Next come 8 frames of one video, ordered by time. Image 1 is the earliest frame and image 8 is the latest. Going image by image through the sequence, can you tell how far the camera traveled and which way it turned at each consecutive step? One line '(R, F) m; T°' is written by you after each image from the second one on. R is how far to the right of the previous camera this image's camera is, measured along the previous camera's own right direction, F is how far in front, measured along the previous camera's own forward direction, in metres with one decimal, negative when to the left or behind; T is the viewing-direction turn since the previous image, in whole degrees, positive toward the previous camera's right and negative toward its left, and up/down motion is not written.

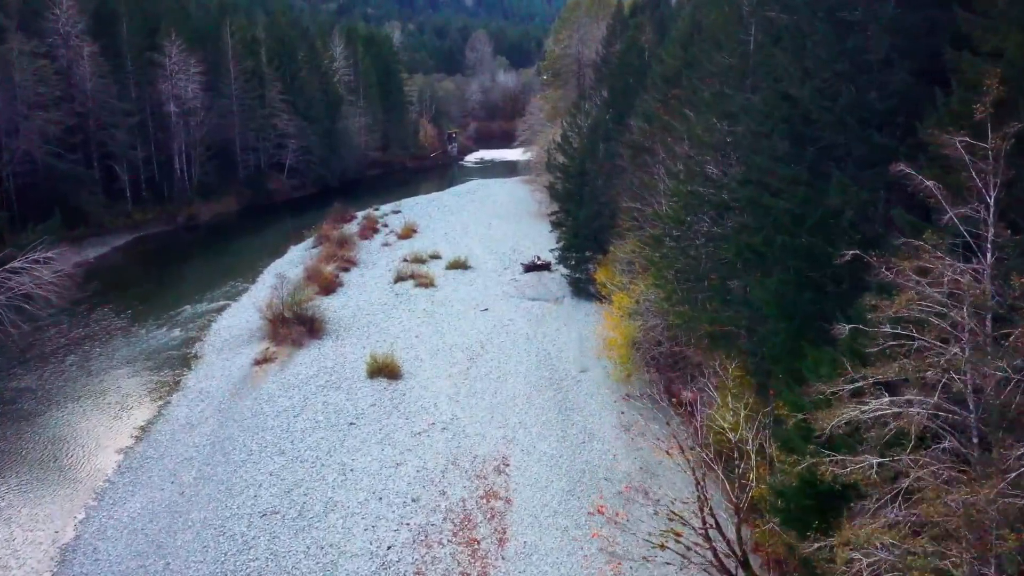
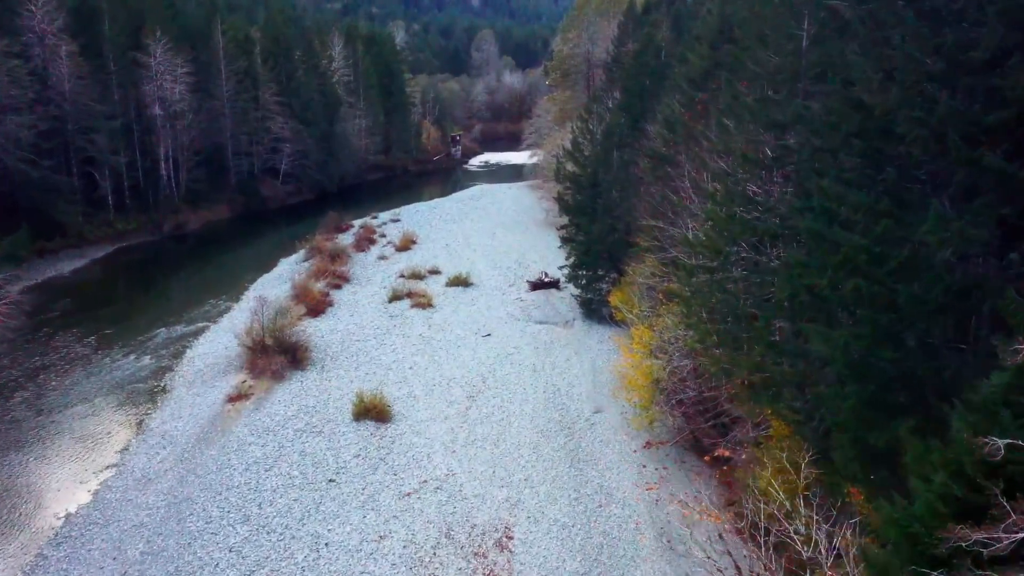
(0.0, +3.0) m; 0°
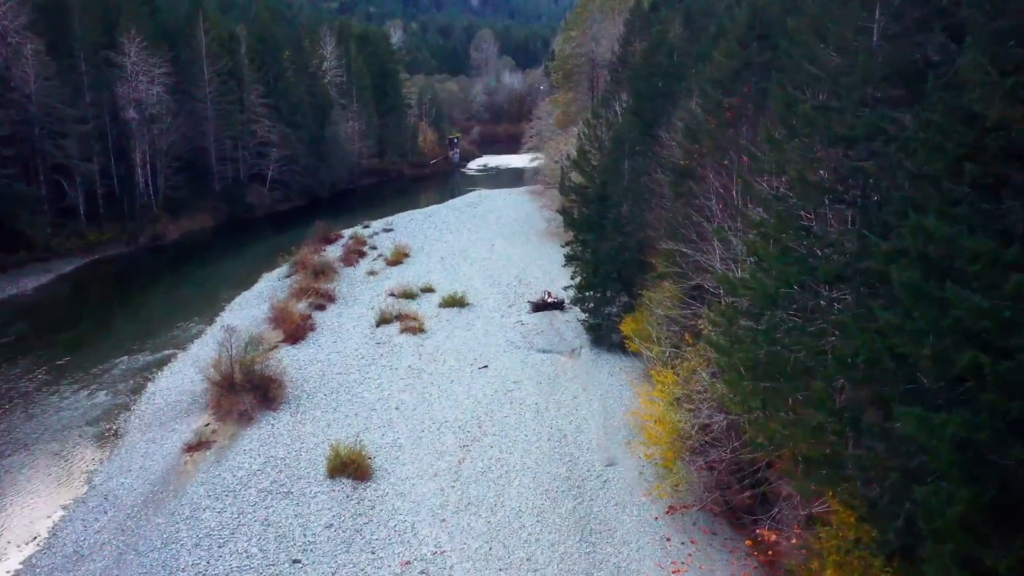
(0.0, +3.0) m; 0°
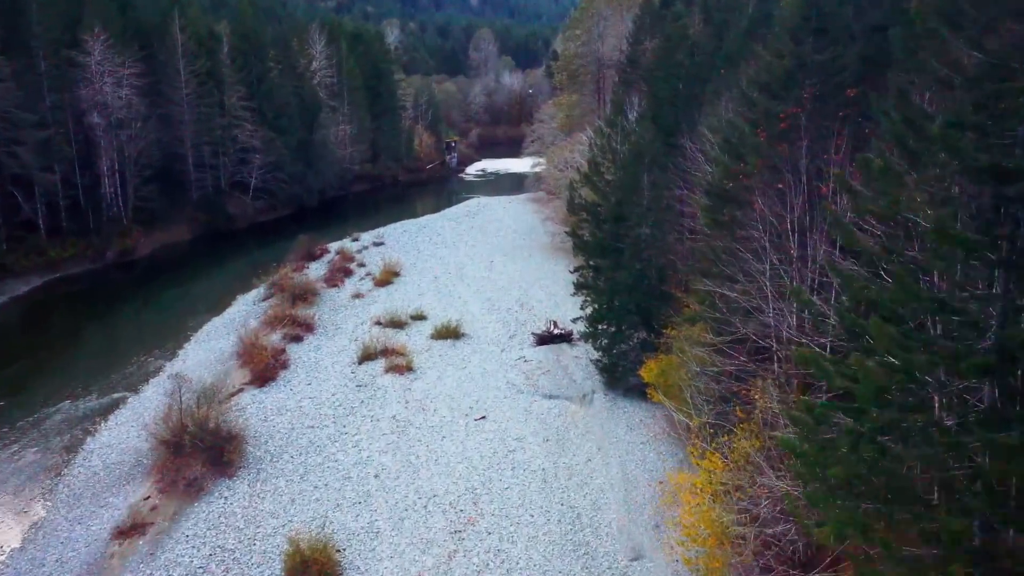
(-0.1, +3.7) m; 0°
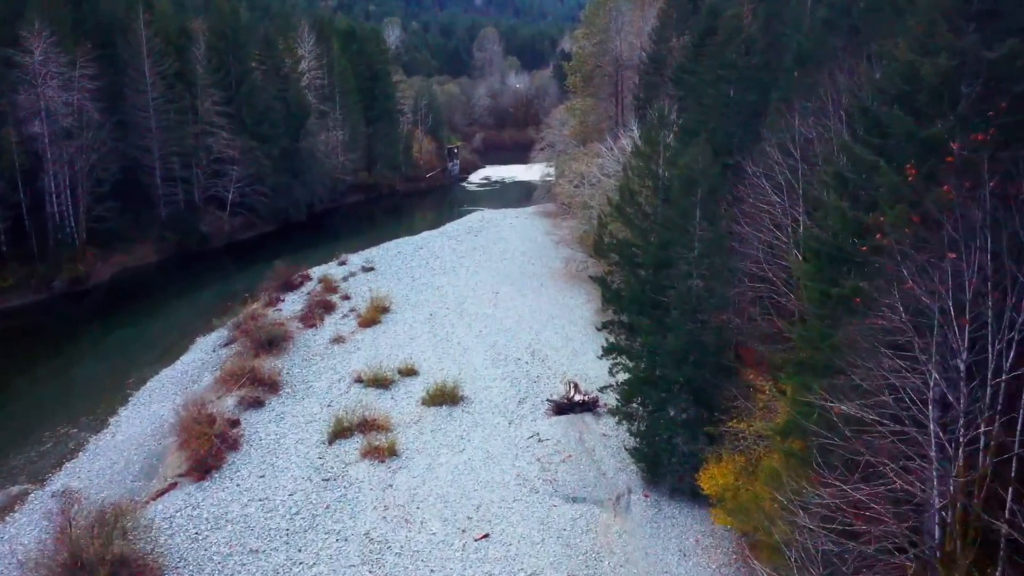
(-0.2, +5.5) m; 0°
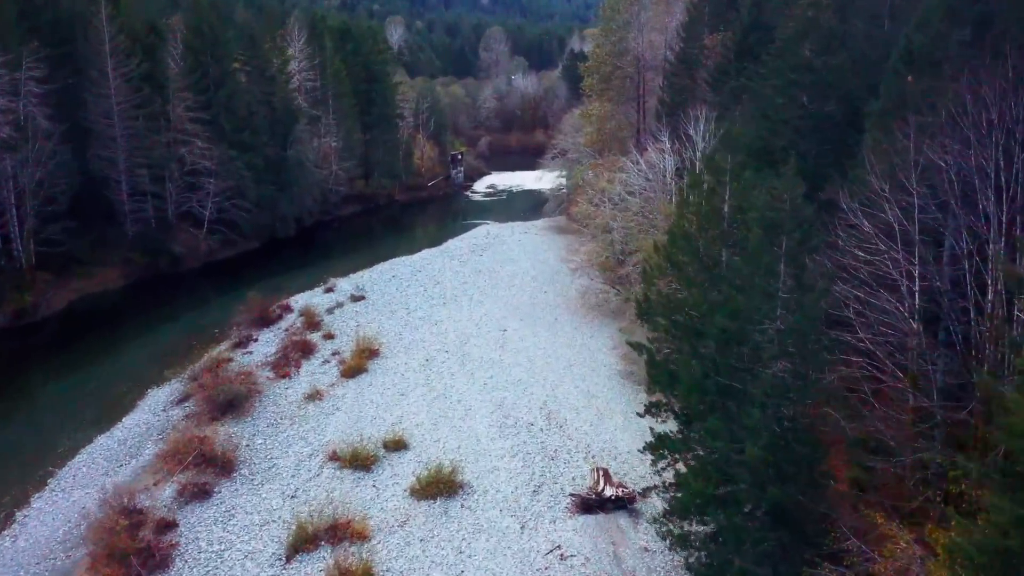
(-0.2, +4.9) m; 0°
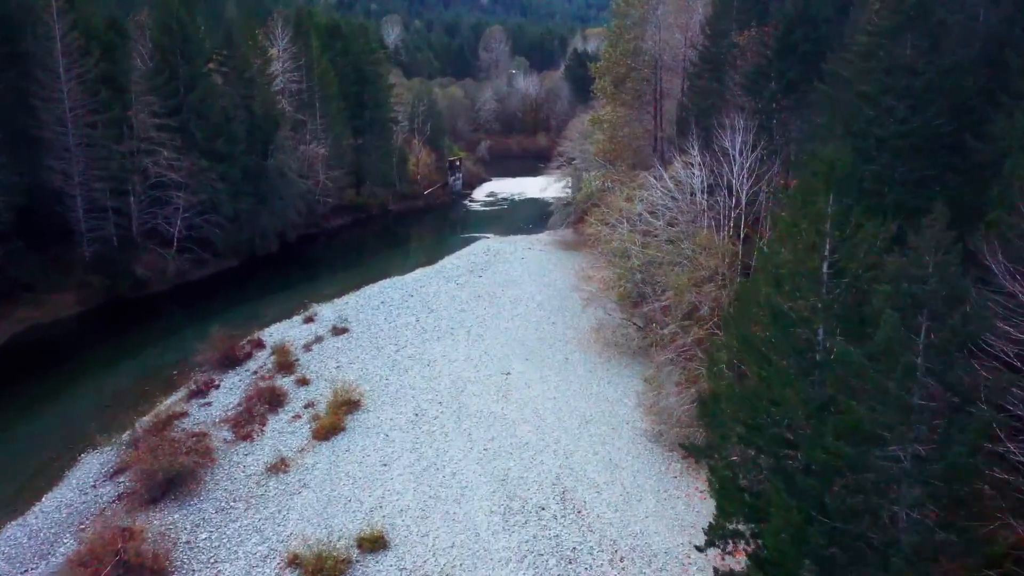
(-0.1, +4.2) m; 0°
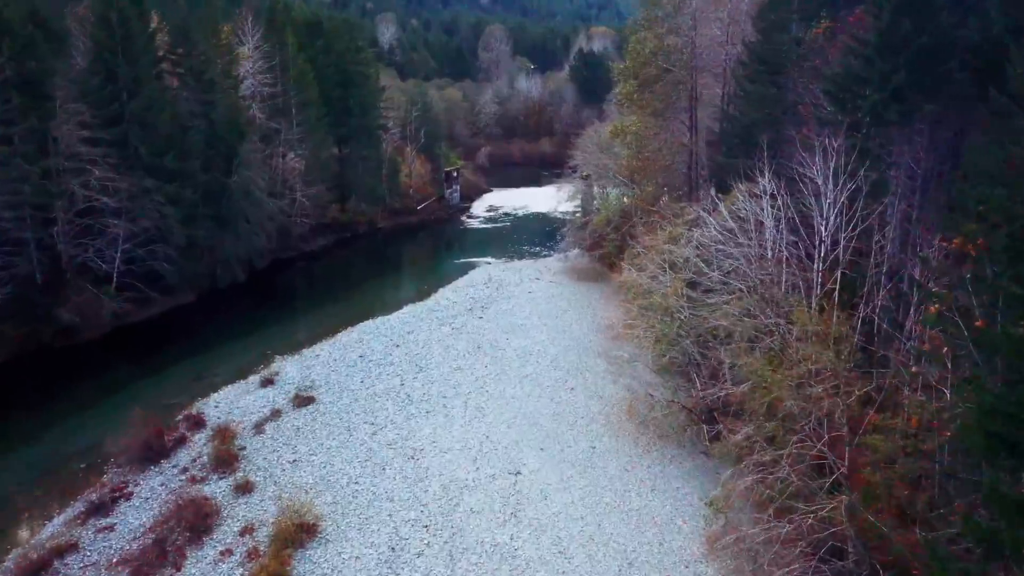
(-0.3, +6.3) m; 0°
